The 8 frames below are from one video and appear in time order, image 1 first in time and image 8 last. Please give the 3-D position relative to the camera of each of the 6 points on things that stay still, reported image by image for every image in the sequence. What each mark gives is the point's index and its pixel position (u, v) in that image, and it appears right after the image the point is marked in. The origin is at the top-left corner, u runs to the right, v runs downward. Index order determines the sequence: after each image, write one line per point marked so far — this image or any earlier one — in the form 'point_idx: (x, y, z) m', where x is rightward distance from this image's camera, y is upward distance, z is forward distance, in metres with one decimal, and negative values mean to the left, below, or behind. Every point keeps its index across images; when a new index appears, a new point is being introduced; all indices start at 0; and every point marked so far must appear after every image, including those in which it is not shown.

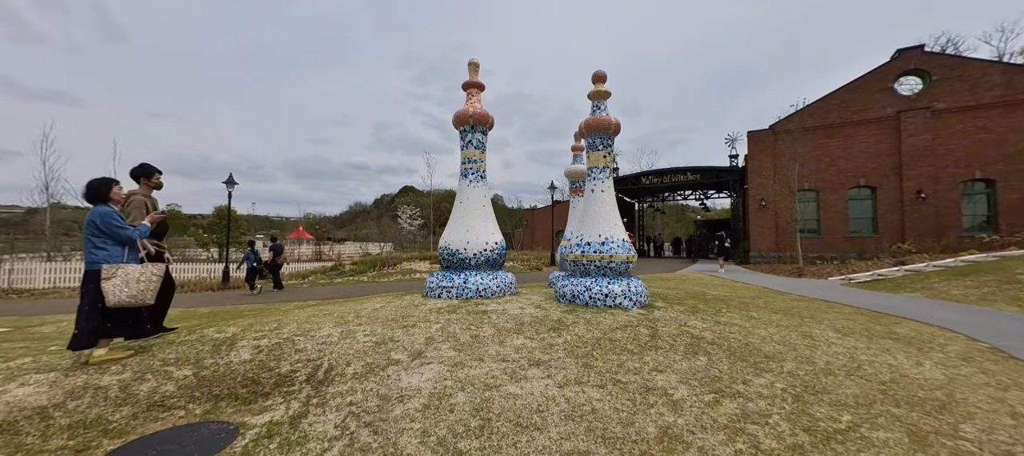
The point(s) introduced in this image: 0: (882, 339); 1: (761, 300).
0: (+5.2, -1.5, +5.0) m
1: (+5.6, -1.6, +8.1) m
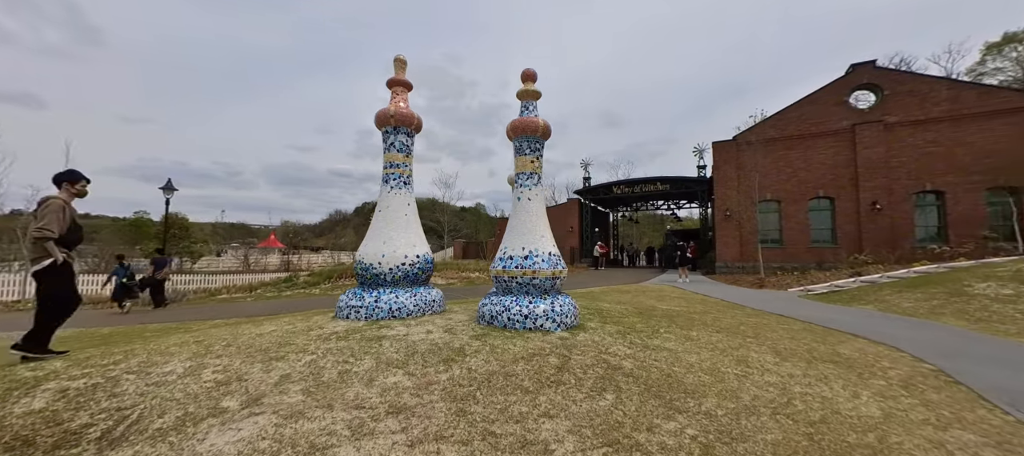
0: (+4.0, -1.7, +4.6) m
1: (+4.2, -1.9, +7.7) m
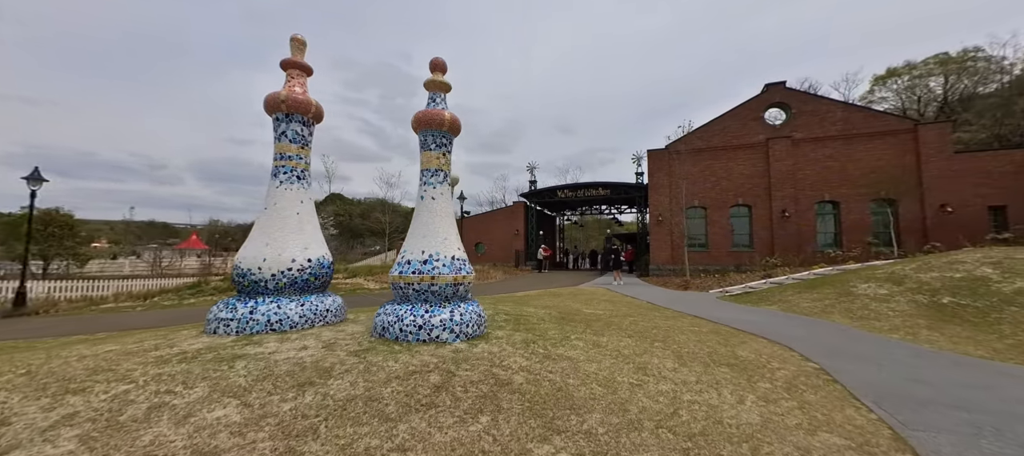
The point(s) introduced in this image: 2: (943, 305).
0: (+2.7, -1.8, +4.7) m
1: (+2.5, -2.0, +7.8) m
2: (+9.8, -1.7, +8.2) m
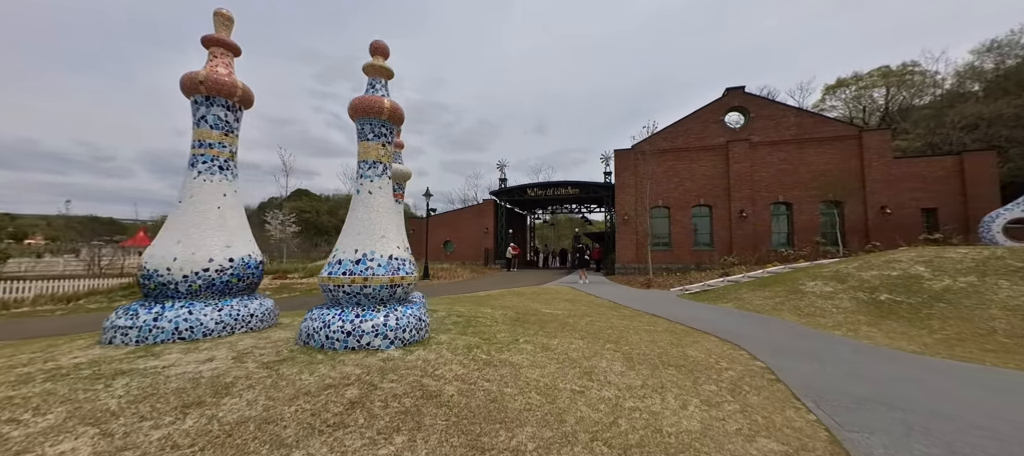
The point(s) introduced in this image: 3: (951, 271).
0: (+1.9, -1.8, +4.6) m
1: (+1.6, -1.9, +7.6) m
2: (+8.8, -1.8, +8.6) m
3: (+11.2, -1.1, +9.2) m
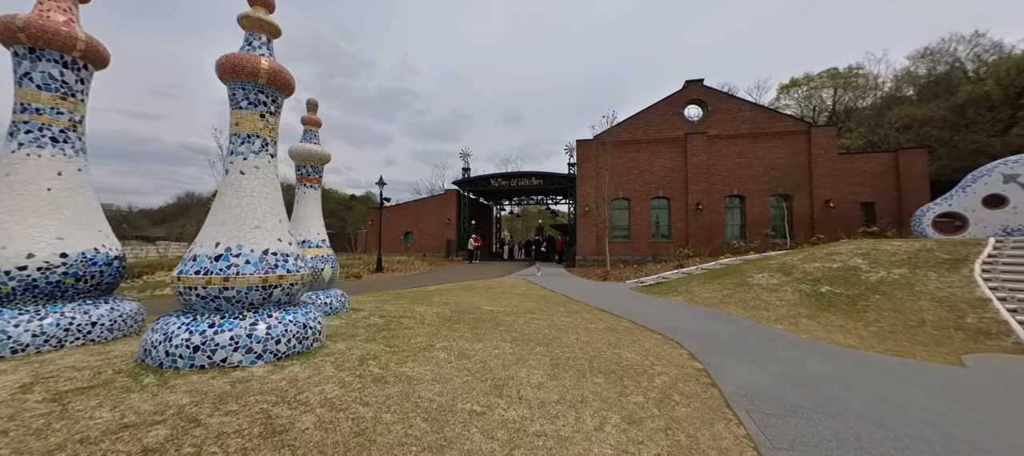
0: (+0.9, -1.7, +4.1) m
1: (+0.3, -1.7, +7.1) m
2: (+7.4, -1.6, +8.7) m
3: (+9.7, -0.9, +9.4) m
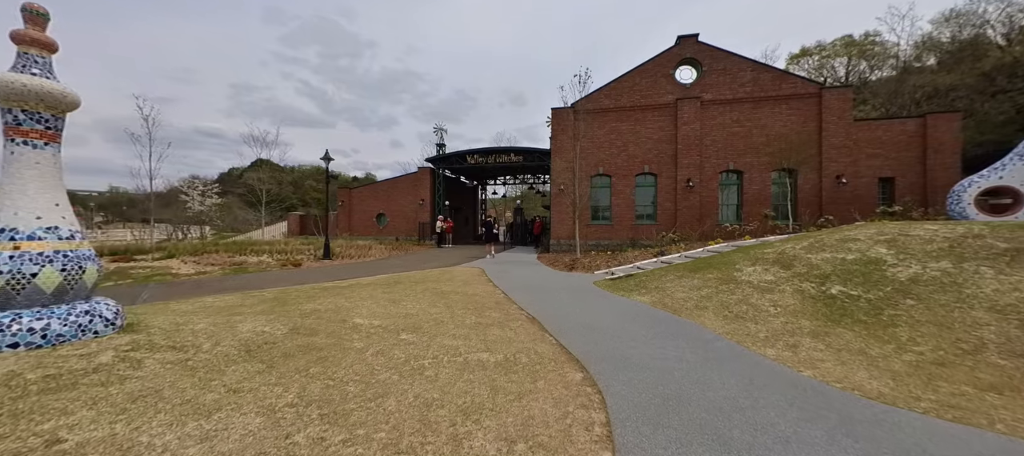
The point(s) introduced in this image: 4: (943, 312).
0: (-0.9, -1.5, +1.8) m
1: (-1.5, -1.5, +4.9) m
2: (+5.6, -1.2, +6.3) m
3: (+7.9, -0.5, +7.0) m
4: (+6.6, -1.3, +5.5) m
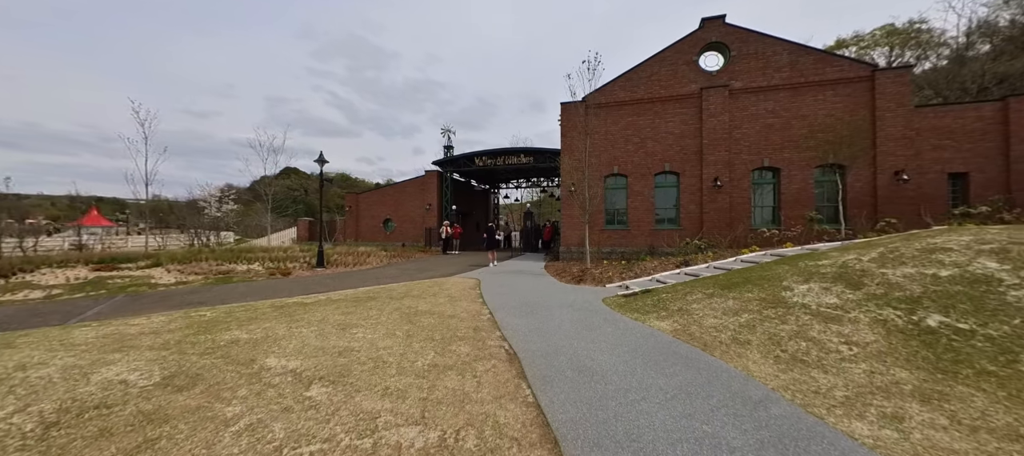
0: (-1.5, -1.6, +0.4) m
1: (-1.9, -1.6, +3.5) m
2: (+5.3, -1.3, +4.5) m
3: (+7.6, -0.6, +5.1) m
4: (+6.2, -1.3, +3.7) m
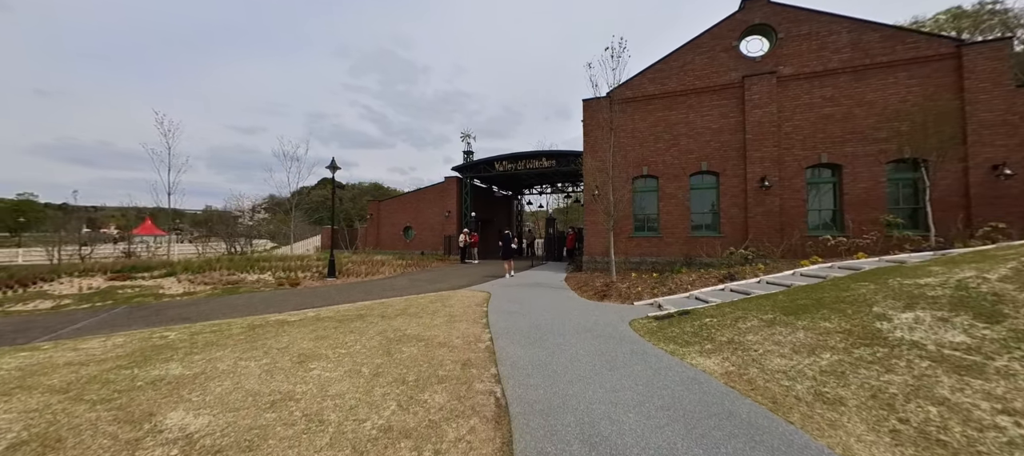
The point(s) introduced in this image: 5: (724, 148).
0: (-1.9, -1.6, -0.7) m
1: (-2.1, -1.6, +2.4) m
2: (+5.1, -1.4, +2.9) m
3: (+7.5, -0.7, +3.3) m
4: (+6.0, -1.4, +1.9) m
5: (+7.8, +2.9, +13.2) m
